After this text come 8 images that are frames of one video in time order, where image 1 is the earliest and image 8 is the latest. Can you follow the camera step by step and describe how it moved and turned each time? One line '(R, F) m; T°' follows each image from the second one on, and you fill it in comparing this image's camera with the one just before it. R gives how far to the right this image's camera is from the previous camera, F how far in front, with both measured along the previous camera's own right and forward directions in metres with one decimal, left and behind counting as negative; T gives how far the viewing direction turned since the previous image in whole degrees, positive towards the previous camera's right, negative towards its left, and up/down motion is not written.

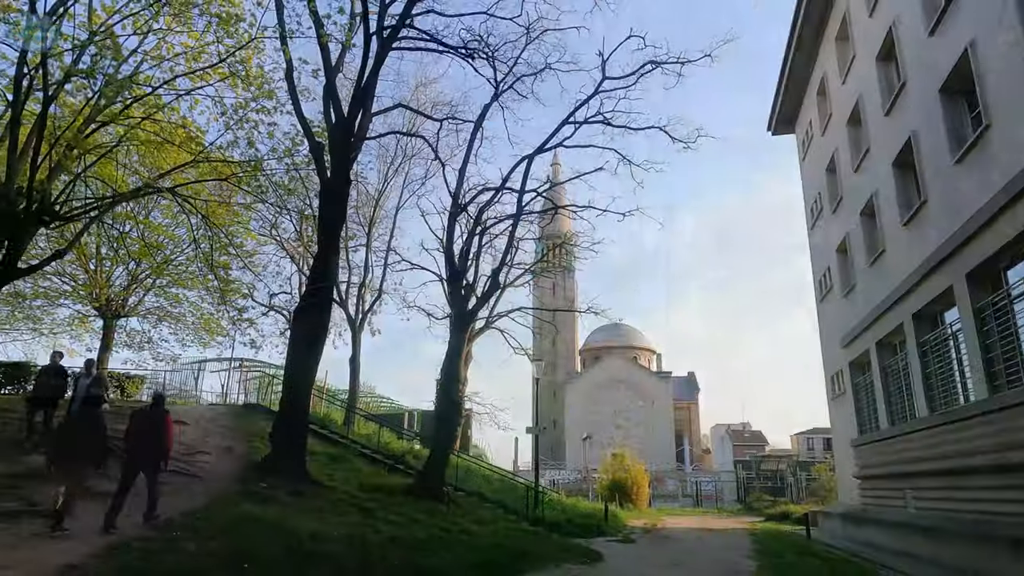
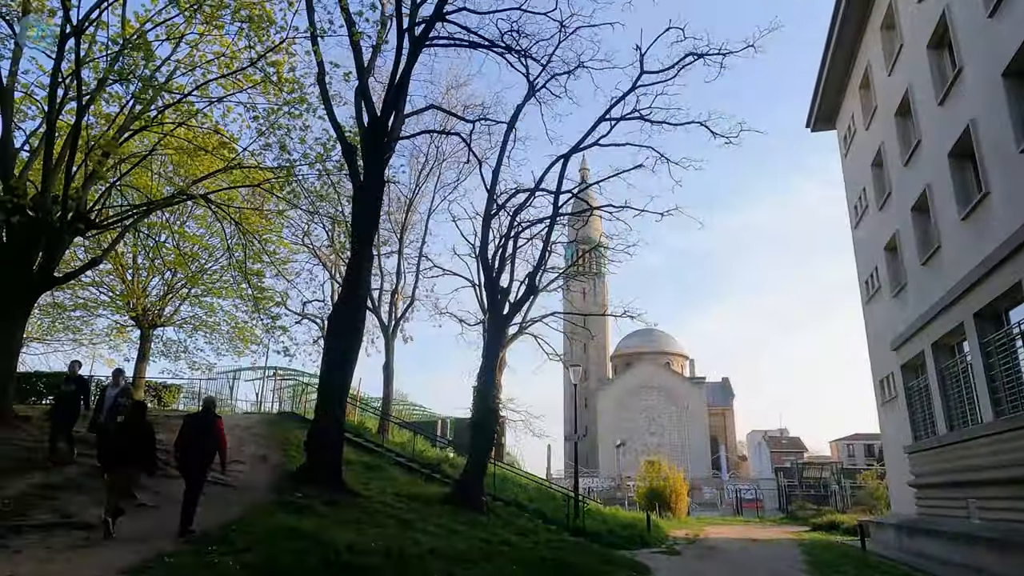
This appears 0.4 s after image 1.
(-0.2, +0.5) m; -2°
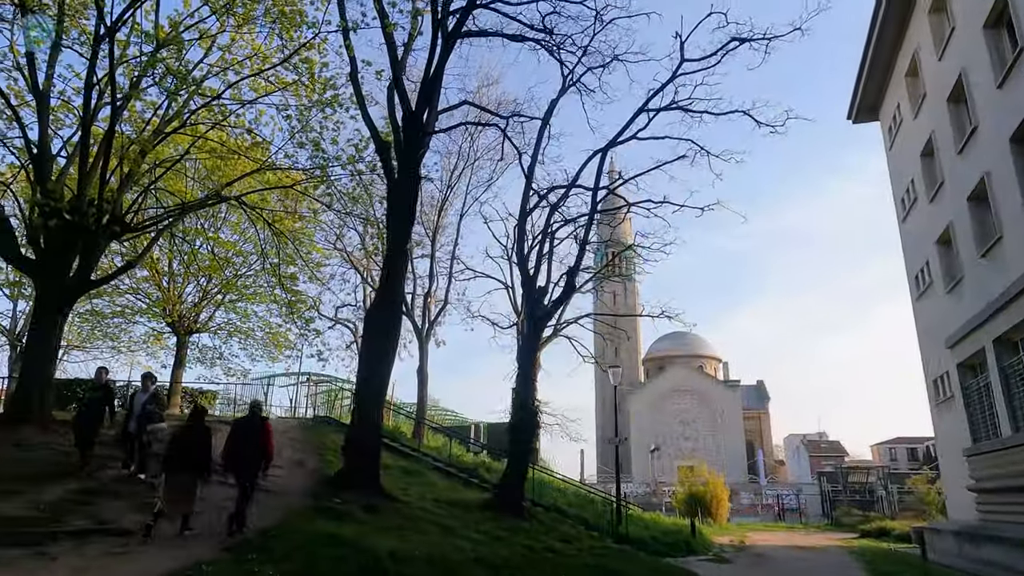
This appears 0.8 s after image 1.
(-0.2, +0.5) m; -2°
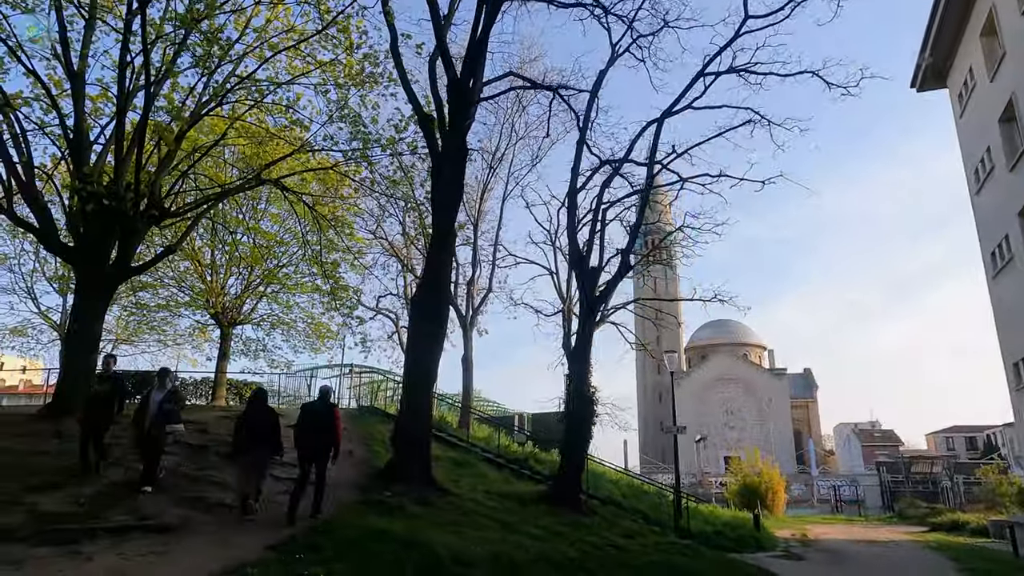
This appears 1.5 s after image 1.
(-0.4, +0.9) m; -3°
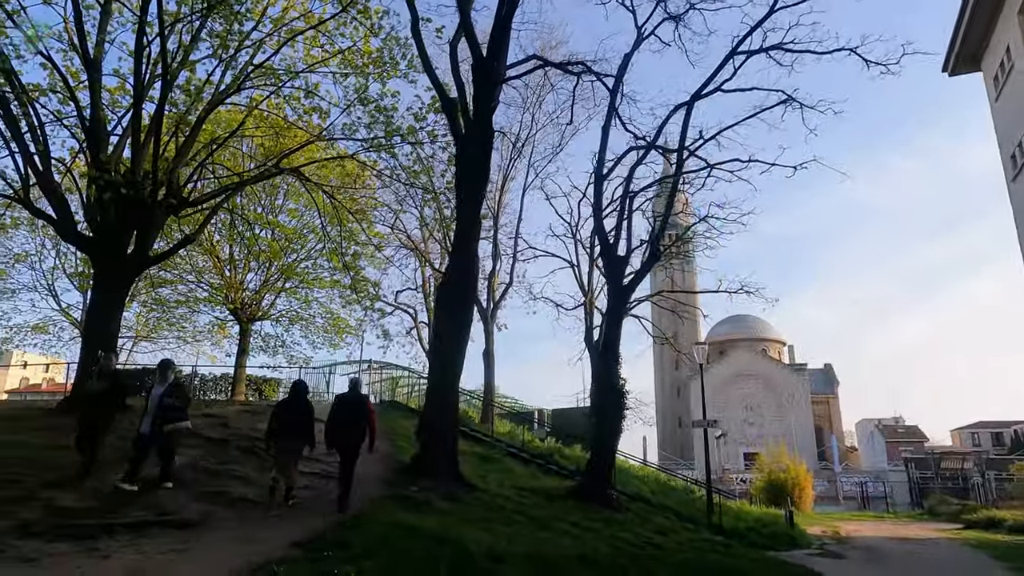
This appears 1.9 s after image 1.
(-0.2, +0.5) m; -1°
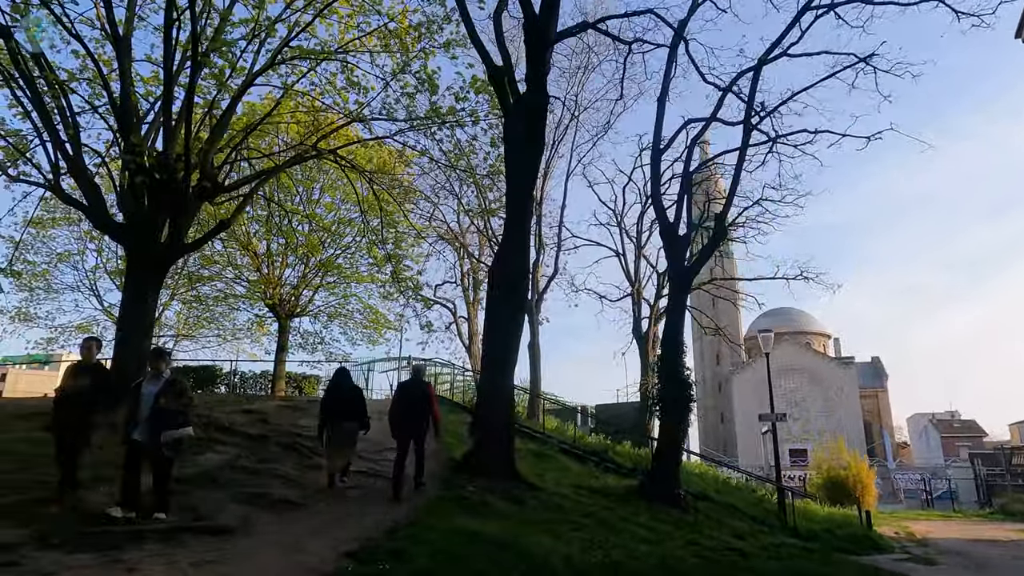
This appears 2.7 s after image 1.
(-0.4, +1.0) m; -3°
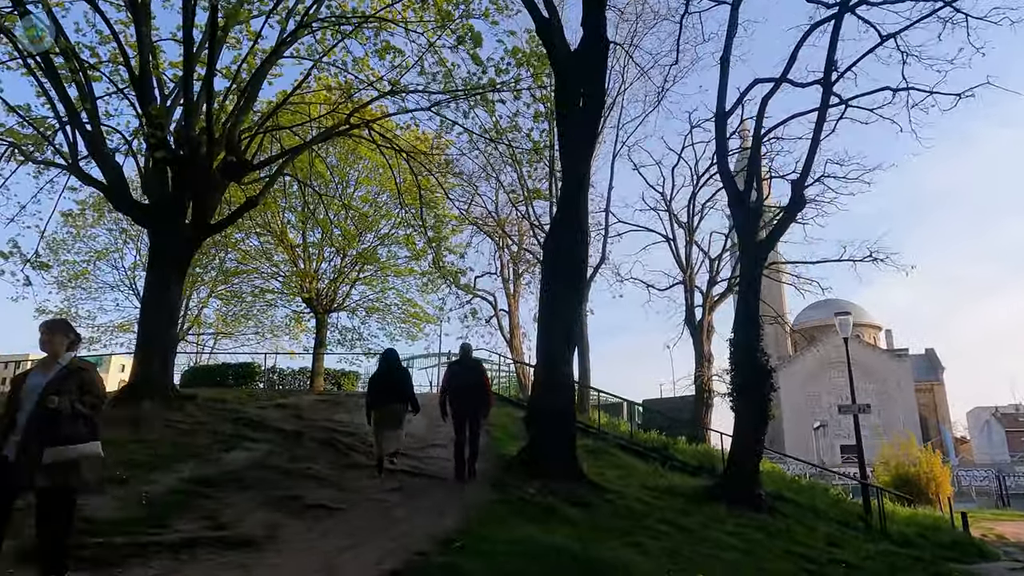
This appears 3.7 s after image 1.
(-0.3, +1.3) m; -3°
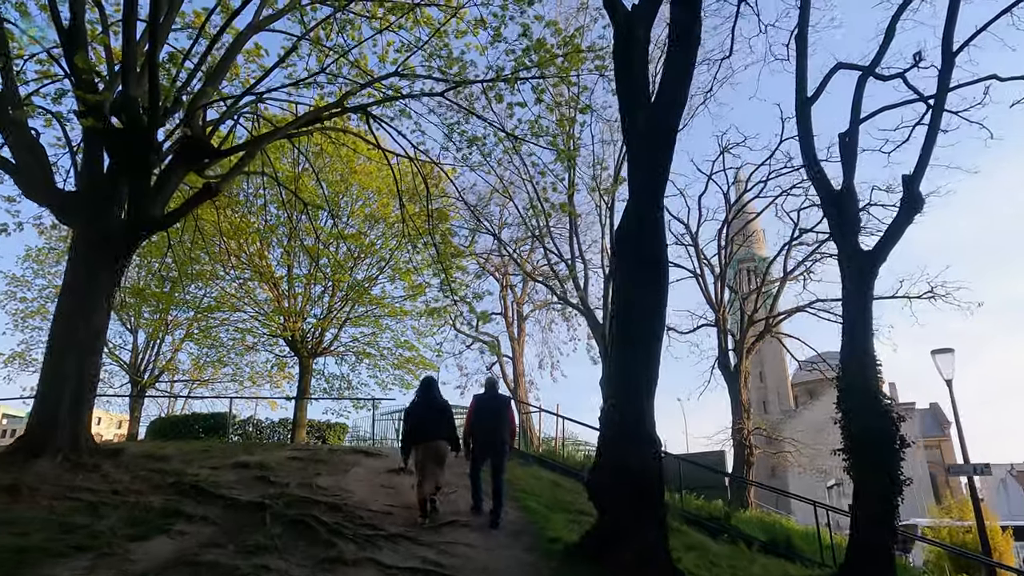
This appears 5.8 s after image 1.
(-0.7, +2.9) m; +1°
